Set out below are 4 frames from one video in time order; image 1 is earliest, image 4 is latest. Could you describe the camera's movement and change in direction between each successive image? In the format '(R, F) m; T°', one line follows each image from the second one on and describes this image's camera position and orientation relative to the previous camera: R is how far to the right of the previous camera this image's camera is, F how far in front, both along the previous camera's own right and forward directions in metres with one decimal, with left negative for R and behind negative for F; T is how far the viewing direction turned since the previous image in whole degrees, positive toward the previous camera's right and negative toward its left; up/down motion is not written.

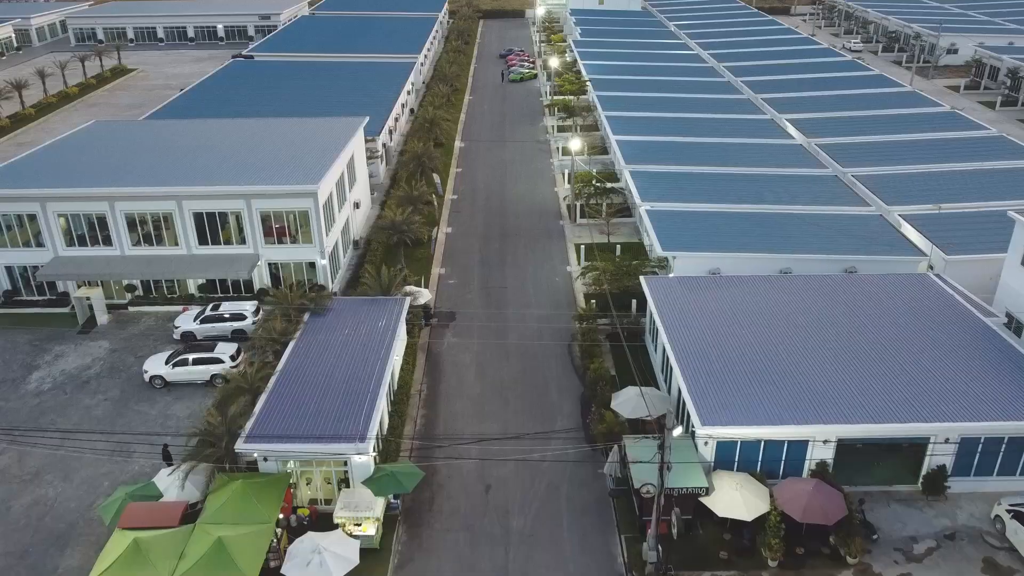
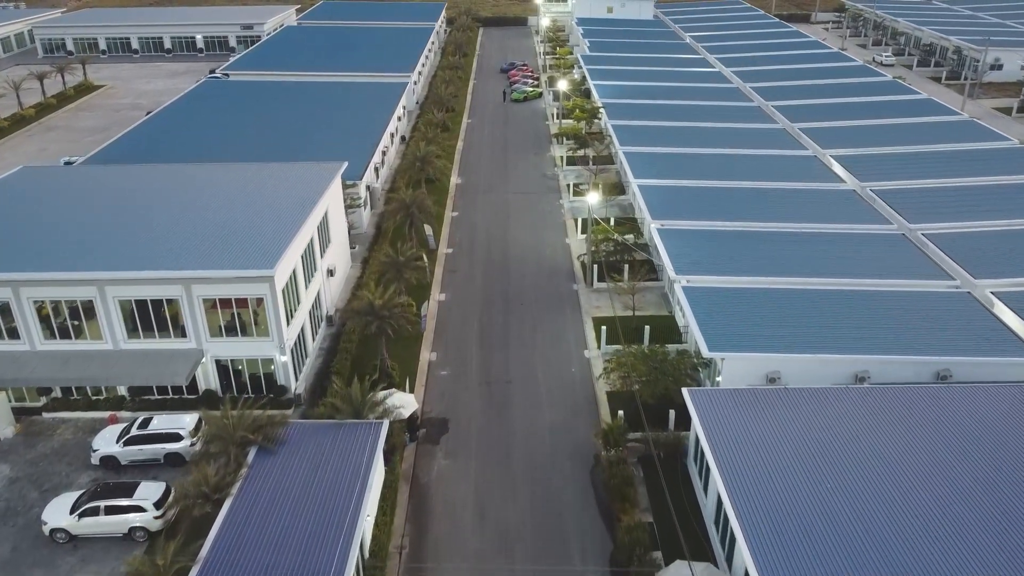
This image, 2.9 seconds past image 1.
(-0.2, +7.1) m; 0°
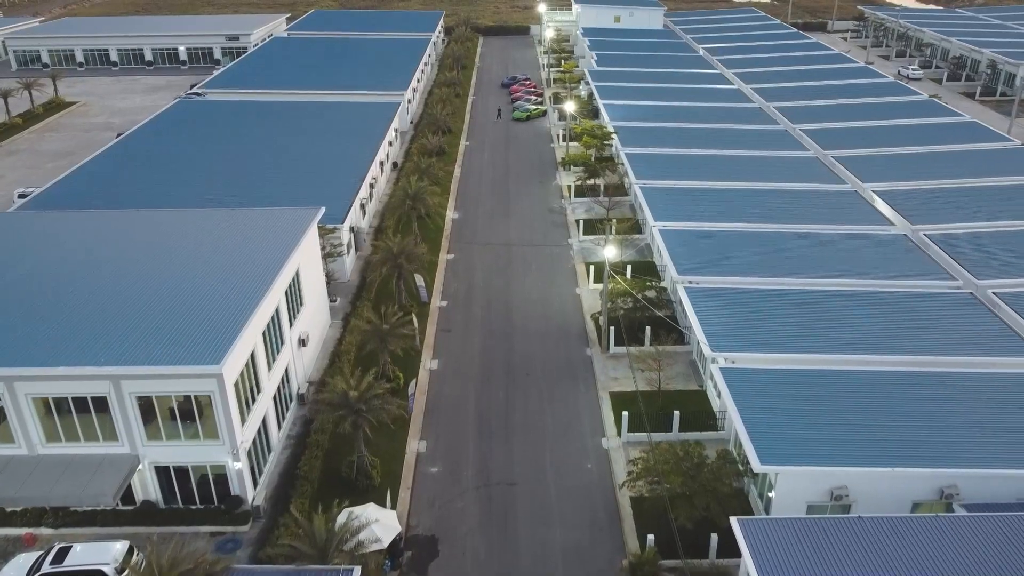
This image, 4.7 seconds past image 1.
(-0.1, +5.3) m; 0°
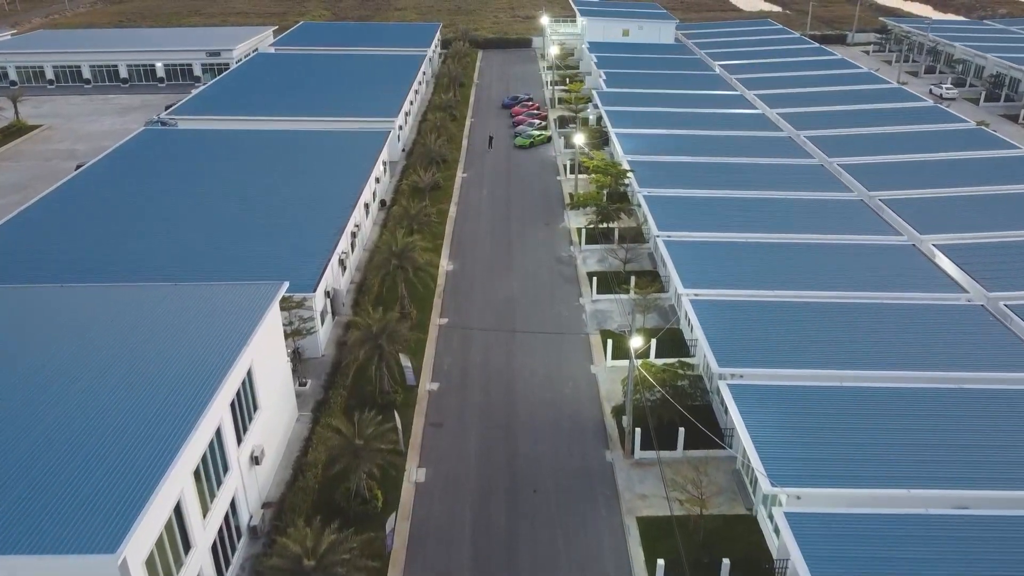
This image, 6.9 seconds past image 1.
(-0.1, +5.9) m; 0°
